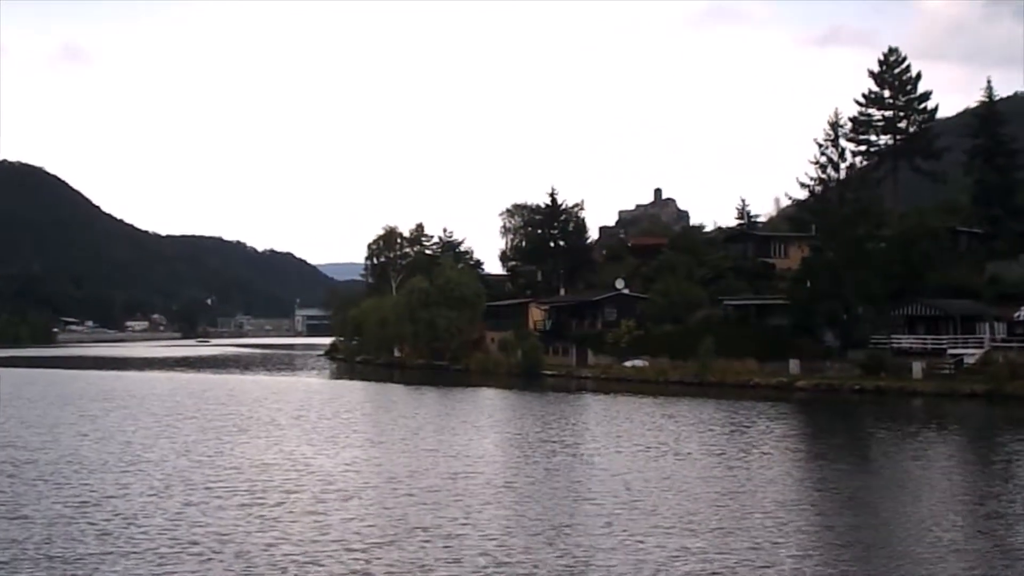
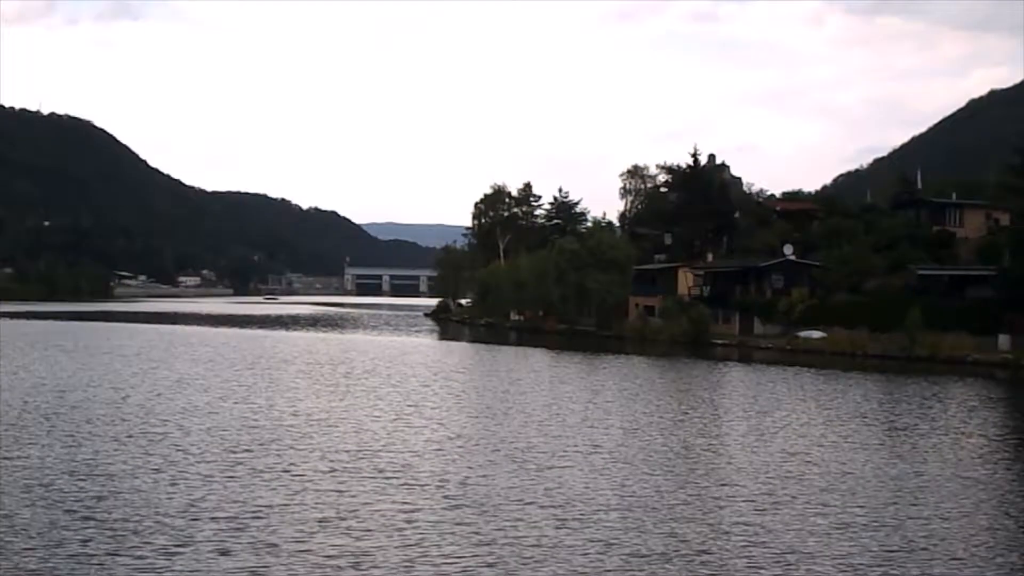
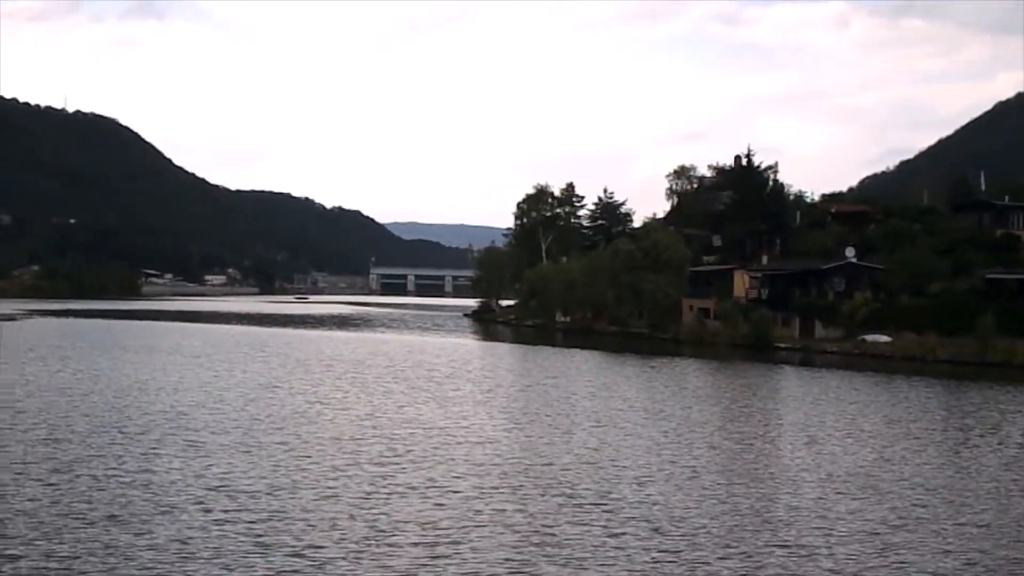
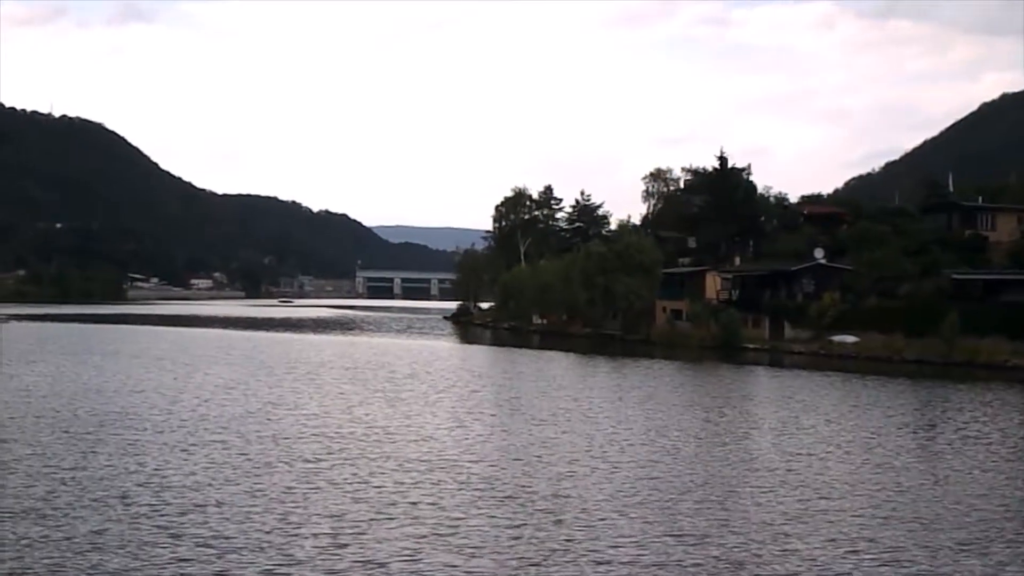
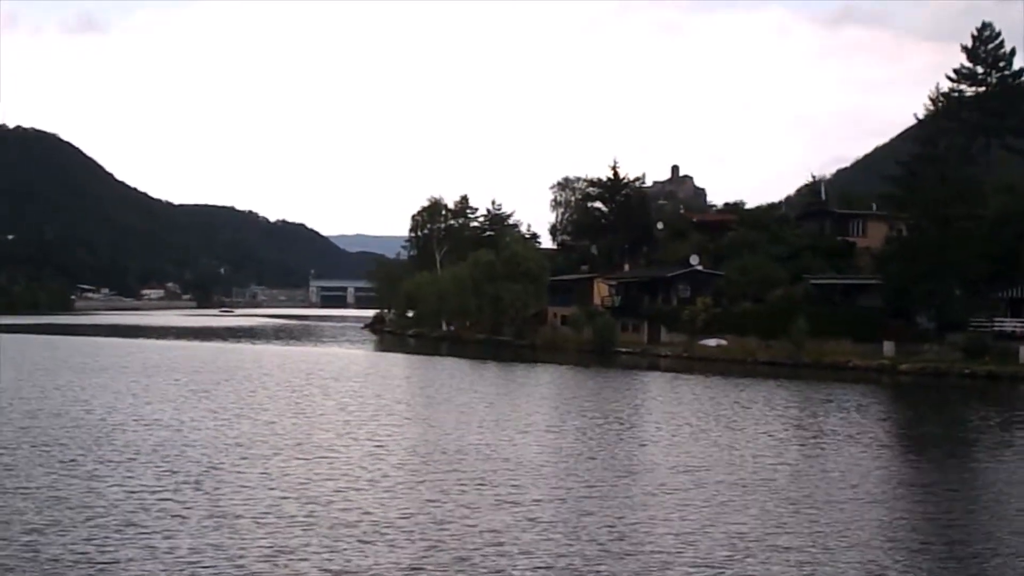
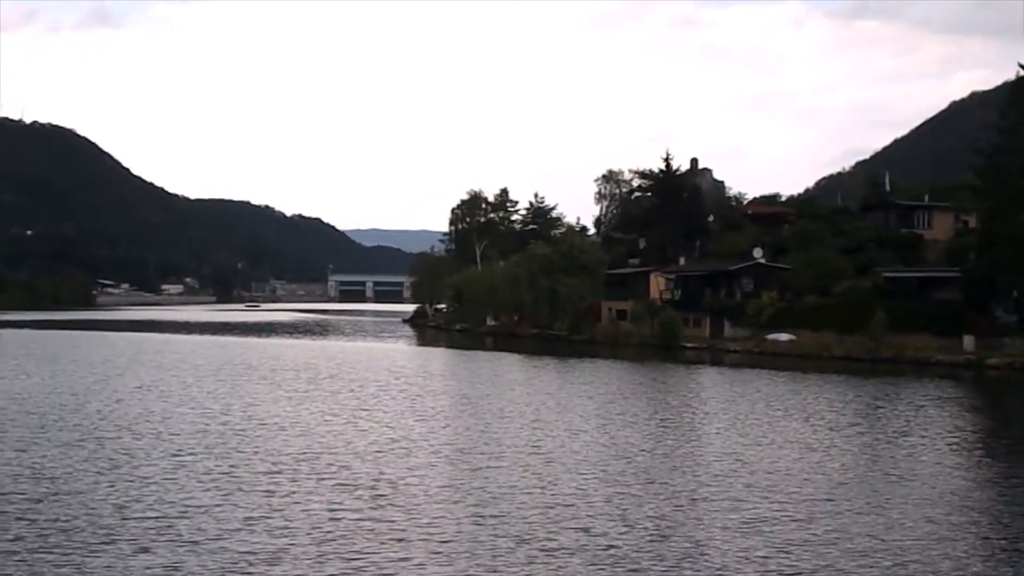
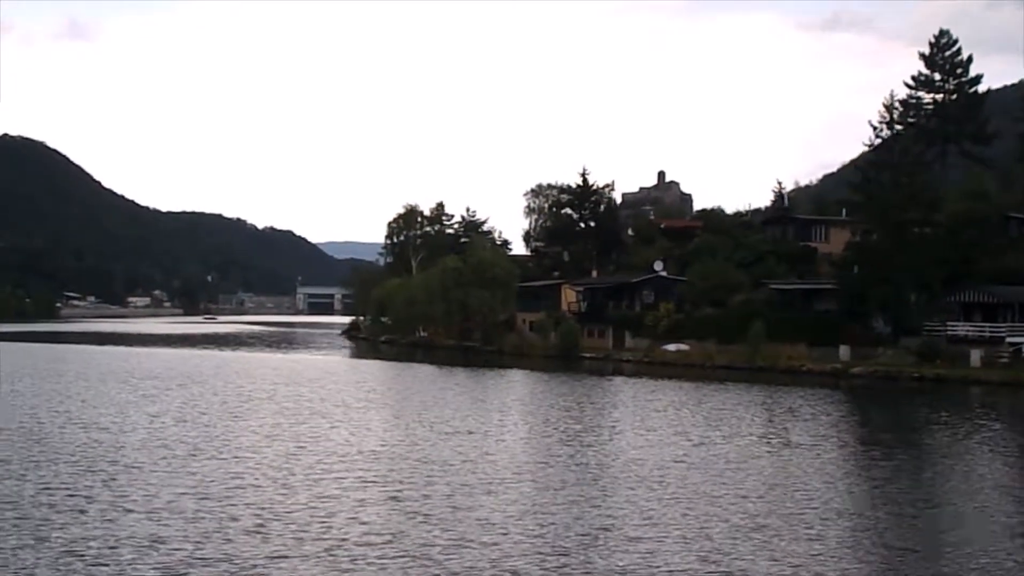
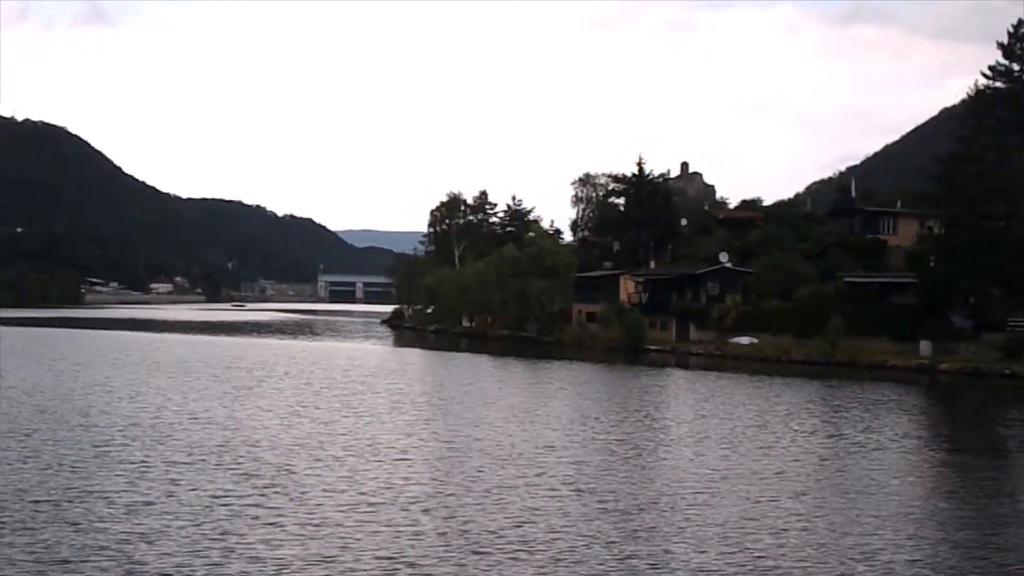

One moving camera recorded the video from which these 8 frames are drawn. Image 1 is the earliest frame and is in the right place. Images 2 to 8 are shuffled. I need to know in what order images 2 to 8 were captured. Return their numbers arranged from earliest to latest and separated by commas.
7, 5, 8, 6, 2, 4, 3
